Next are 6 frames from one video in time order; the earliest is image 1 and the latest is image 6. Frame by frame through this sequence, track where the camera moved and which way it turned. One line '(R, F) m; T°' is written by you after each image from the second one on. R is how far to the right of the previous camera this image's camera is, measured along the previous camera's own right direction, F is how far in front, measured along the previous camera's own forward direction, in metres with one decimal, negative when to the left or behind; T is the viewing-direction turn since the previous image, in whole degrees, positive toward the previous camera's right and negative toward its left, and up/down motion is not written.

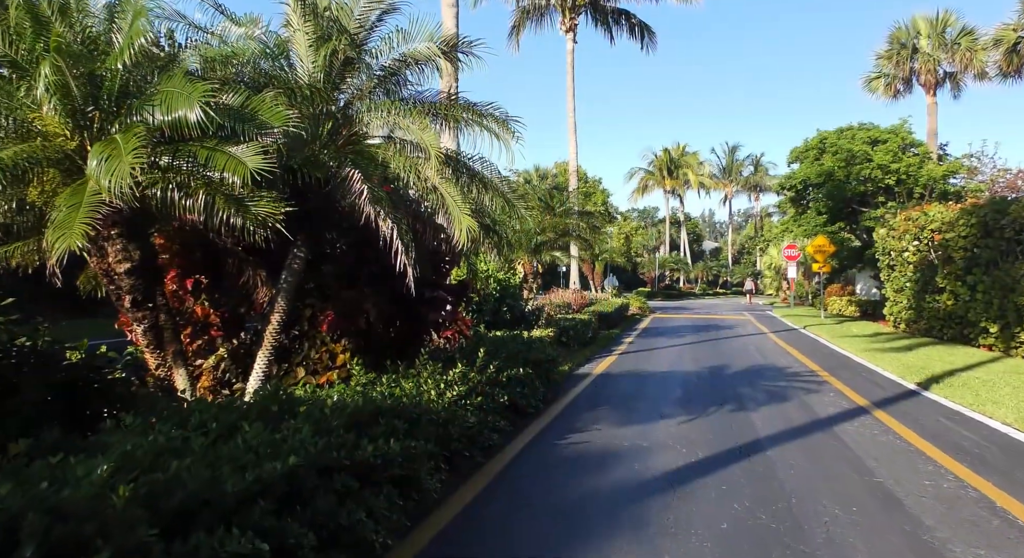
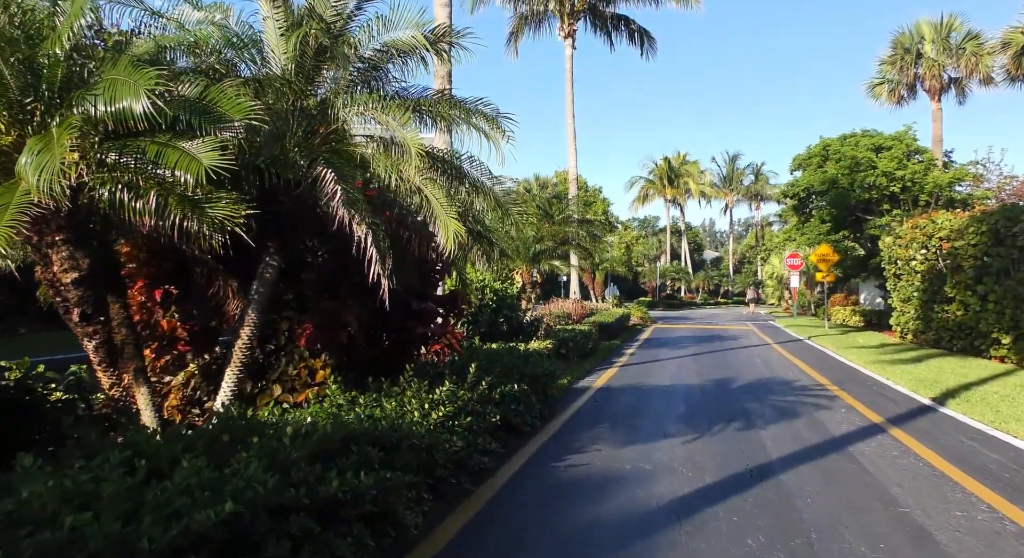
(+0.1, +0.5) m; 0°
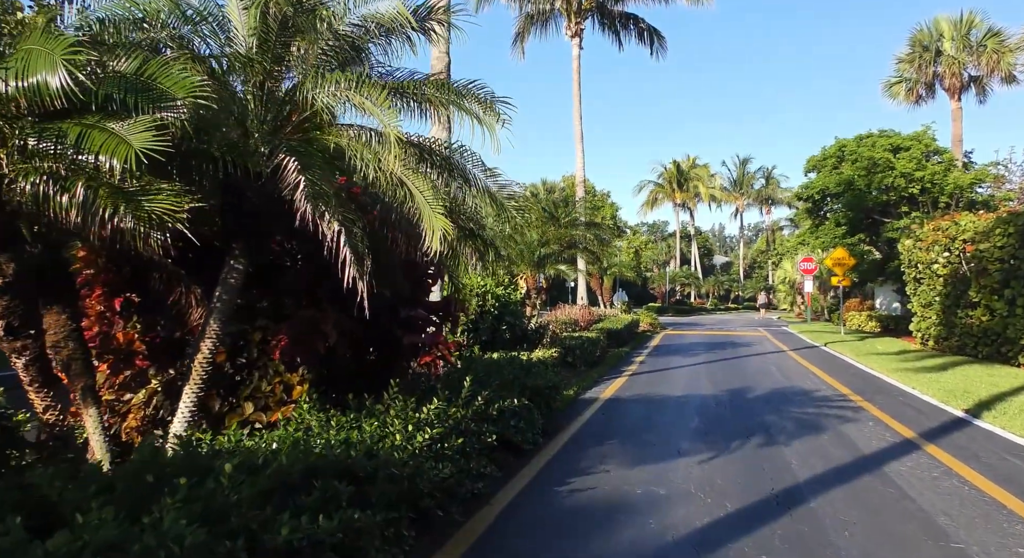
(+0.1, +0.7) m; -1°
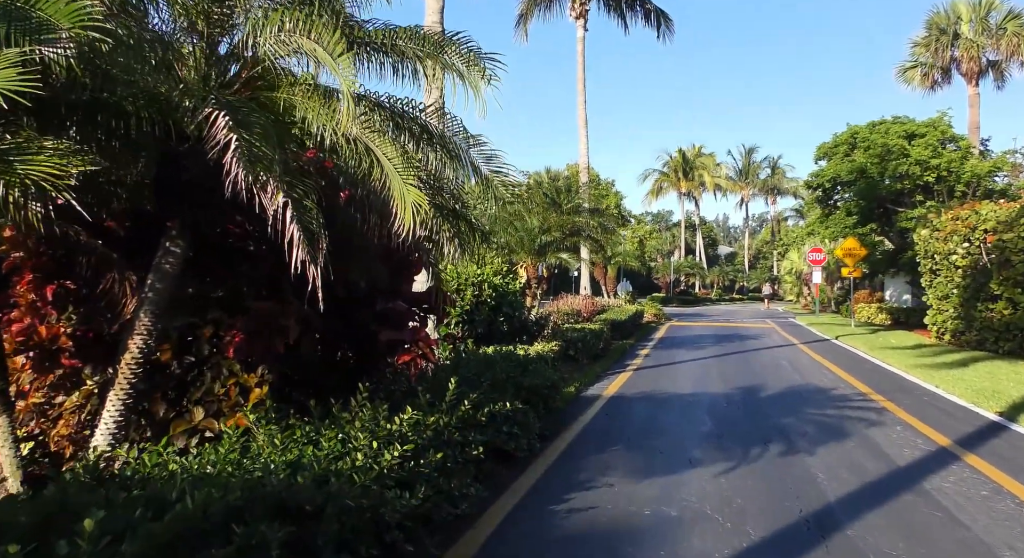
(+0.1, +0.8) m; 0°
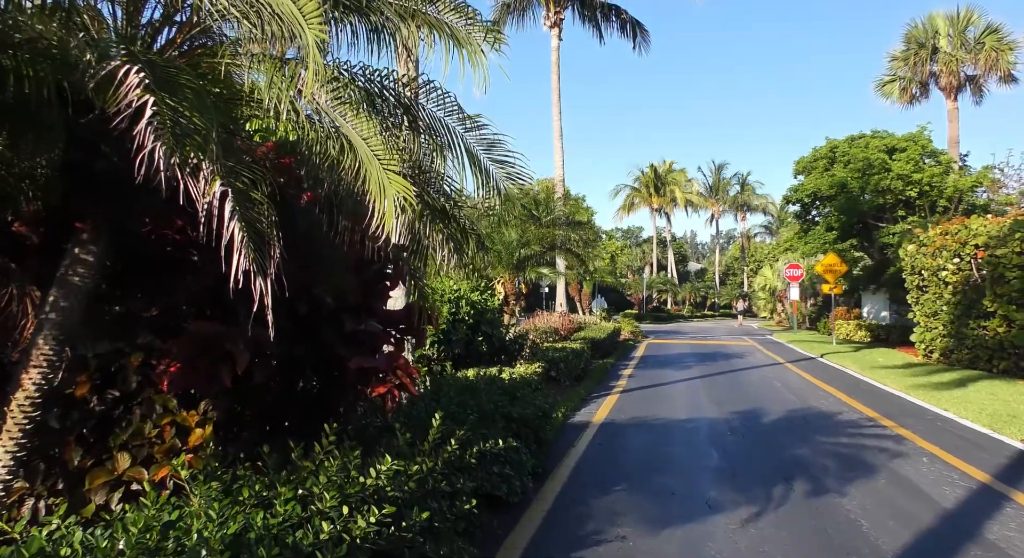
(-0.2, +1.0) m; +2°
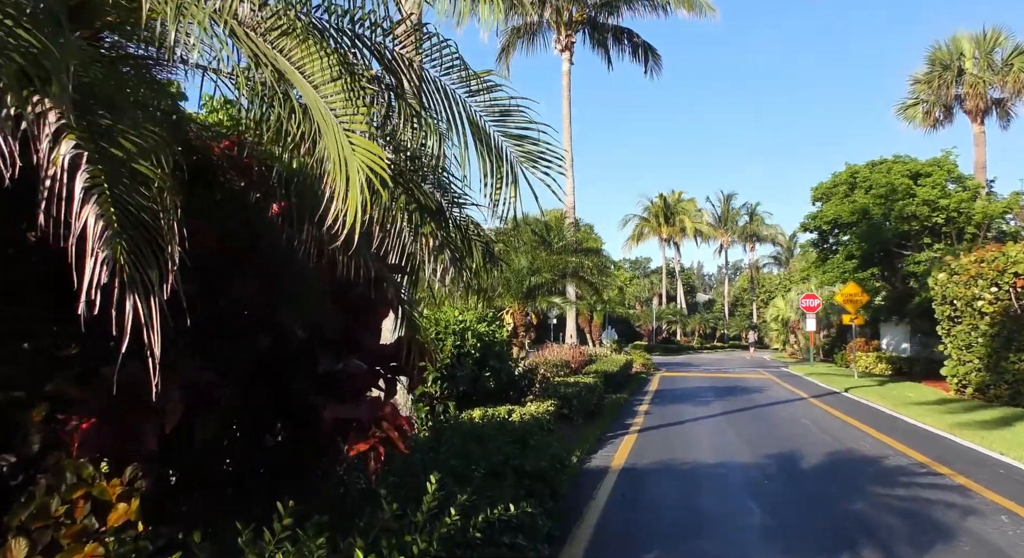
(-0.1, +1.0) m; 0°
